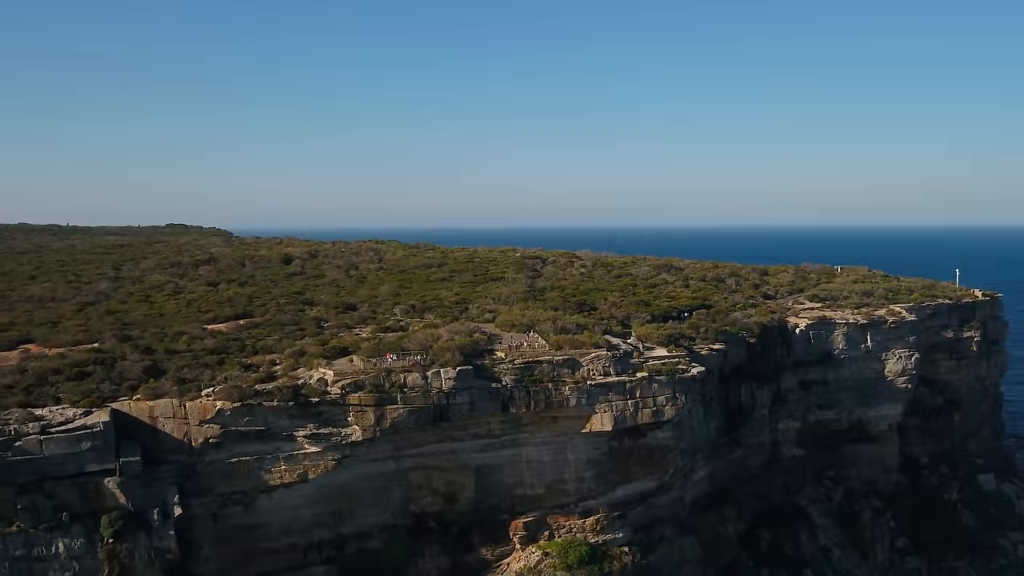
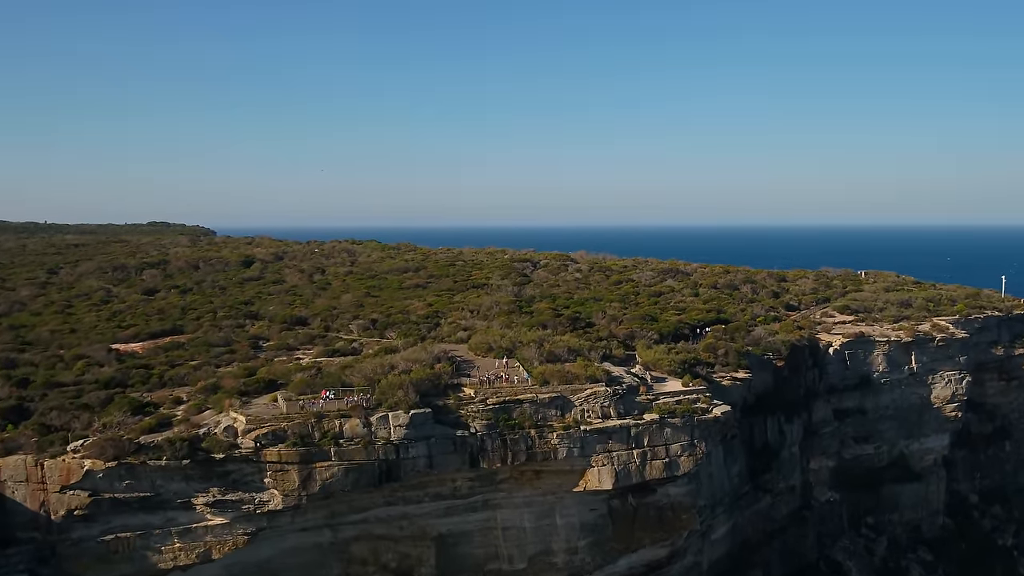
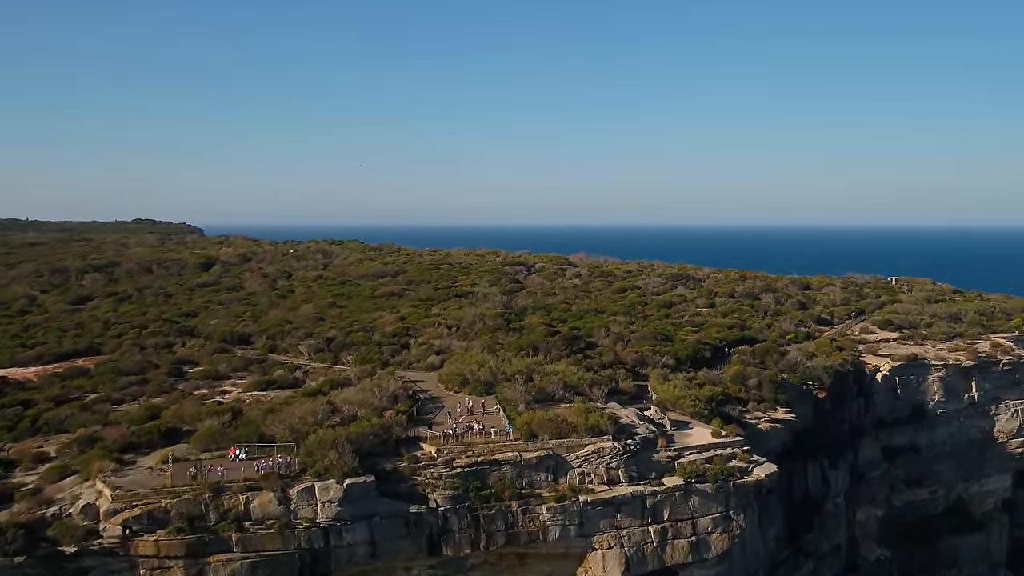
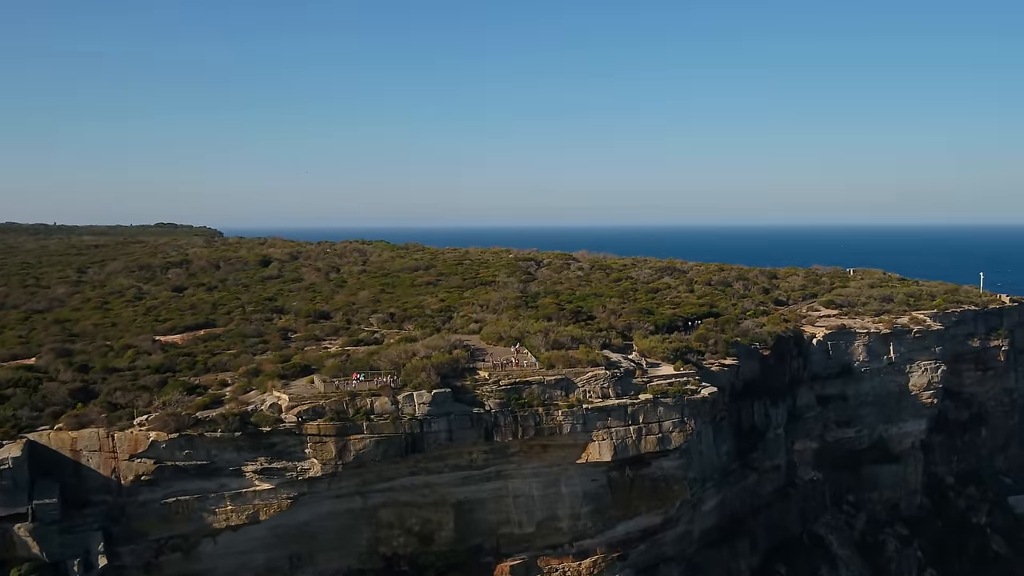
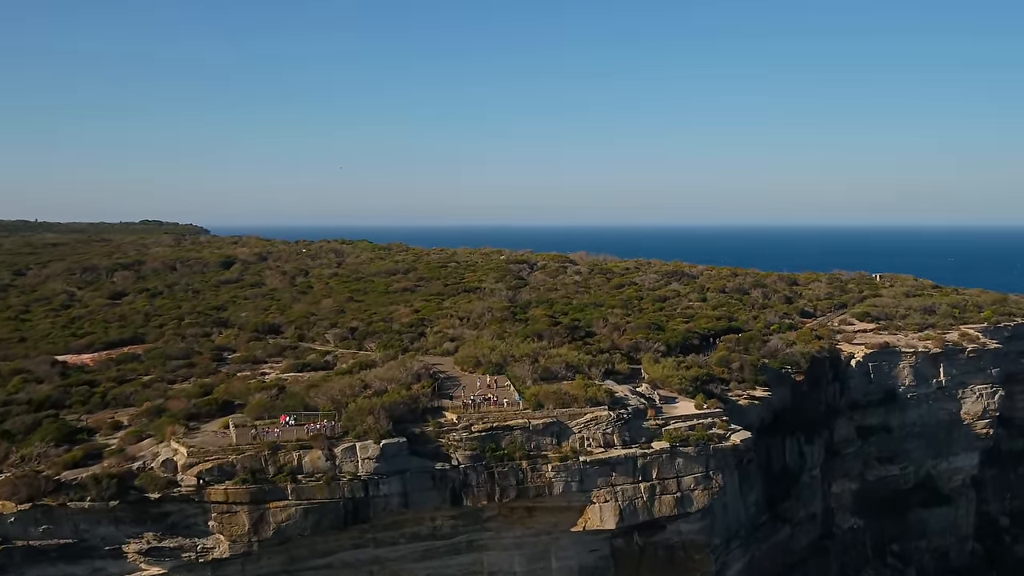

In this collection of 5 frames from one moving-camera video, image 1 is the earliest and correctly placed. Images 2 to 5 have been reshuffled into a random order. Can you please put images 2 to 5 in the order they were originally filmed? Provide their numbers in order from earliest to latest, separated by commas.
4, 2, 5, 3
